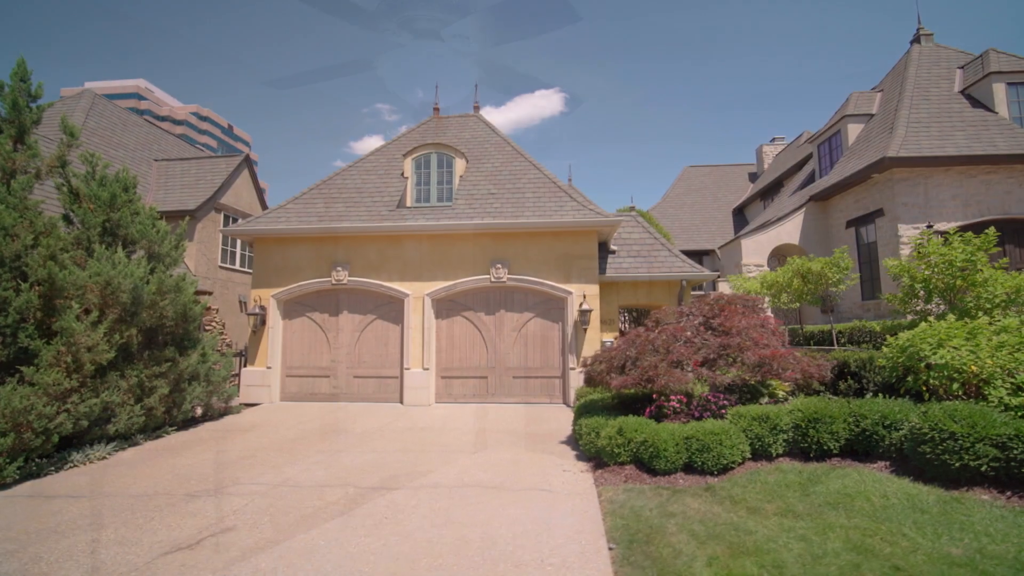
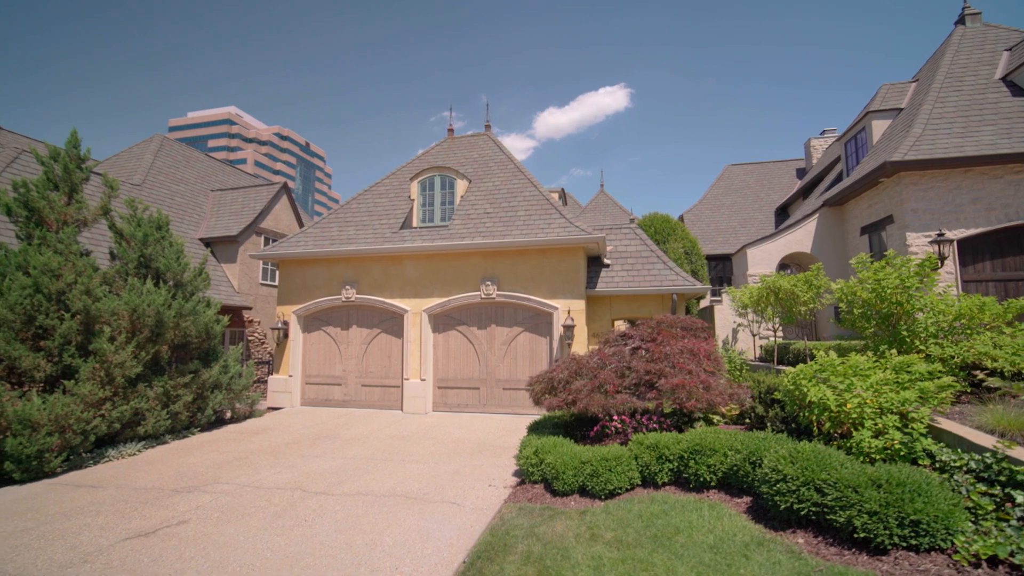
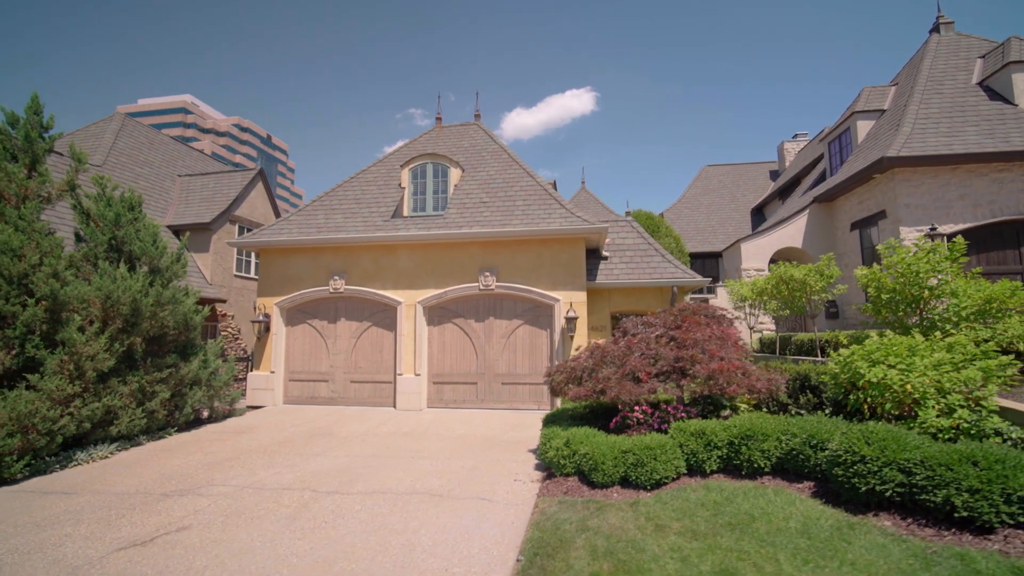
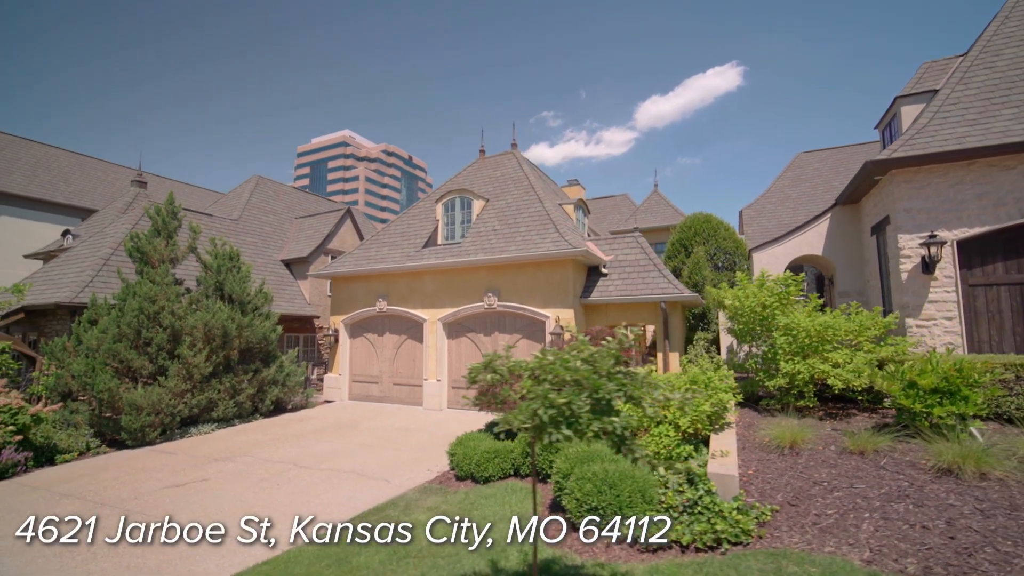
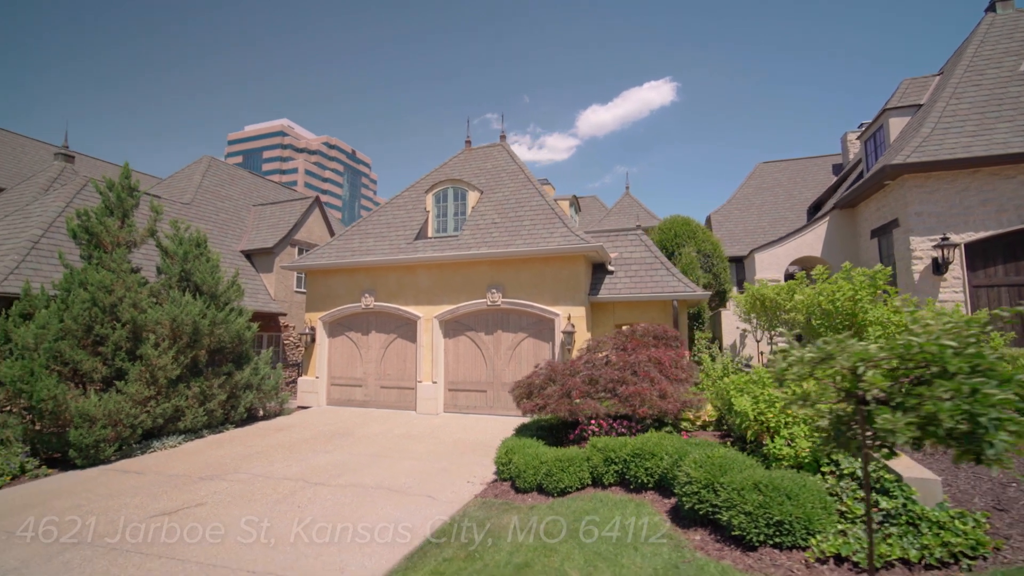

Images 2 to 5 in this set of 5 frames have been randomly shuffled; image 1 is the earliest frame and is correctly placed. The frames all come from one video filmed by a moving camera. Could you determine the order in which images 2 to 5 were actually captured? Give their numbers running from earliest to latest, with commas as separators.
3, 2, 5, 4
